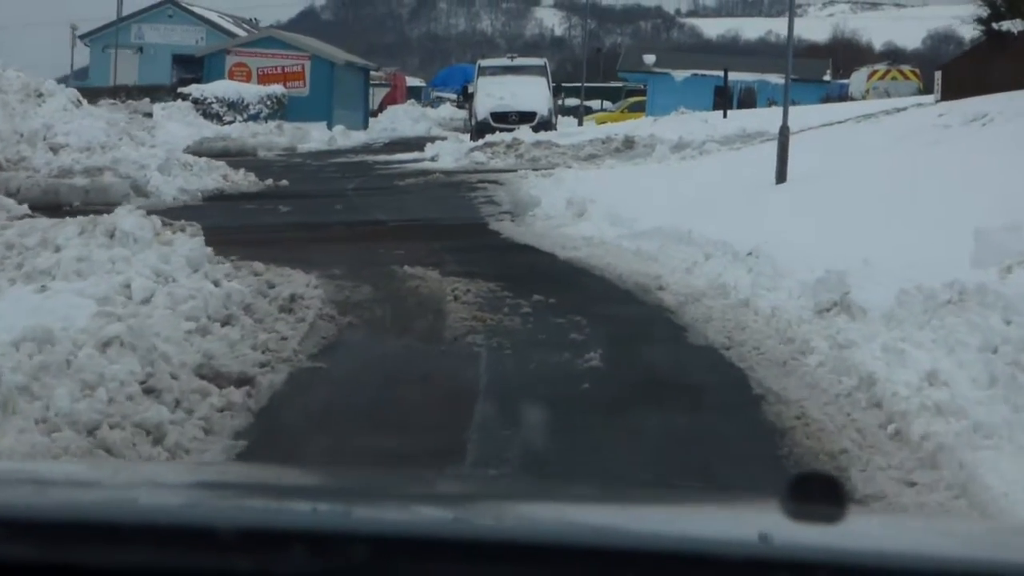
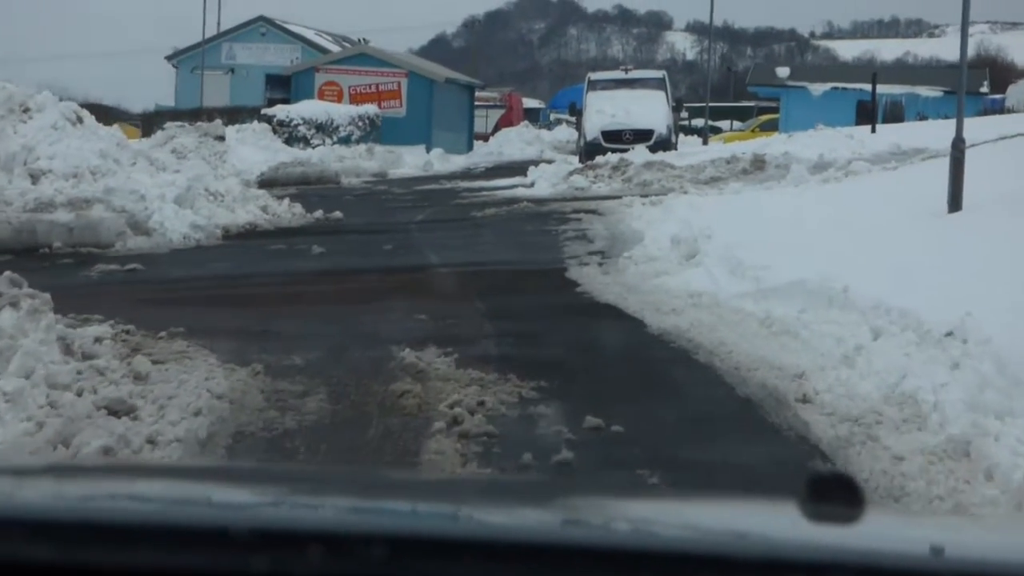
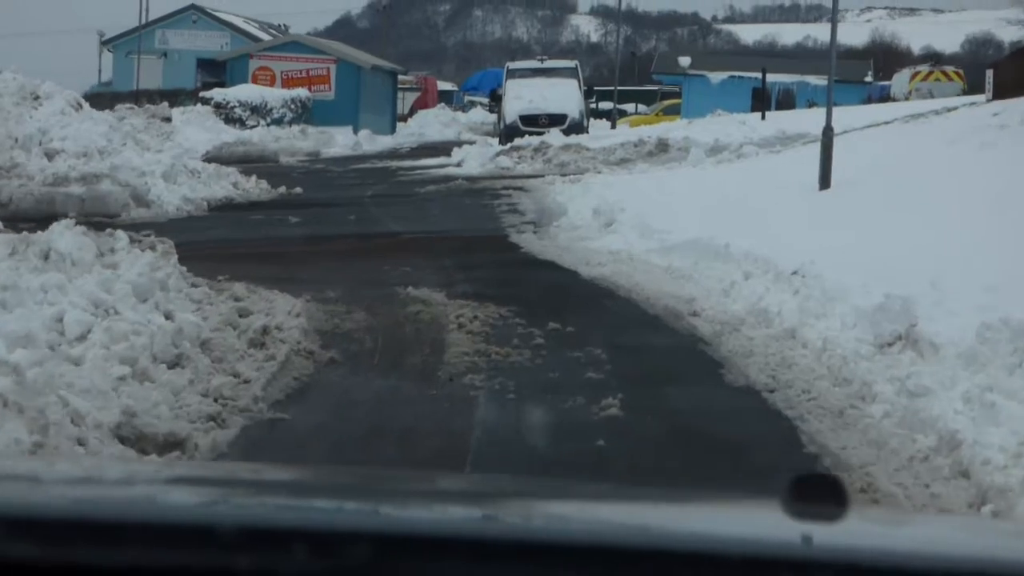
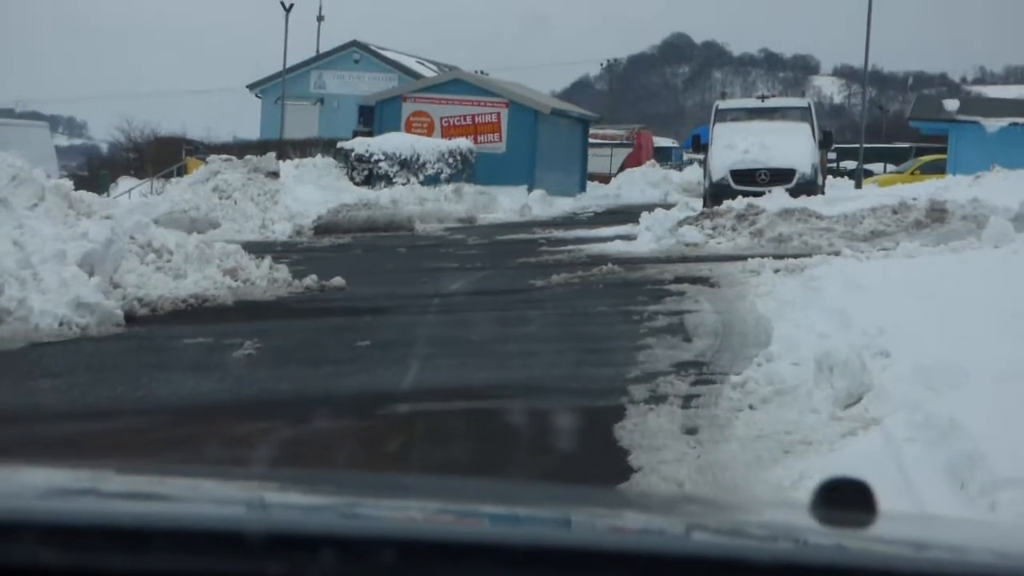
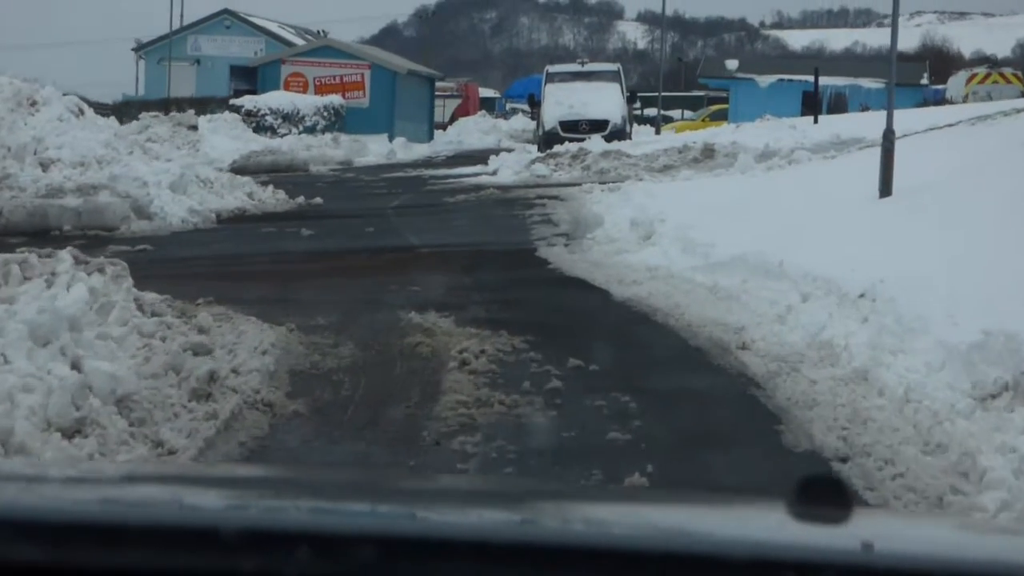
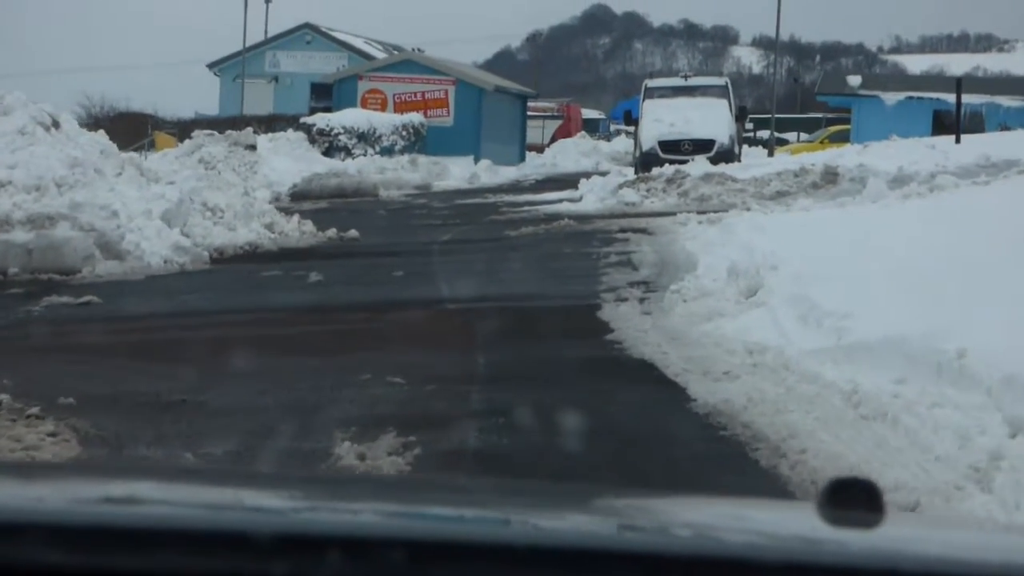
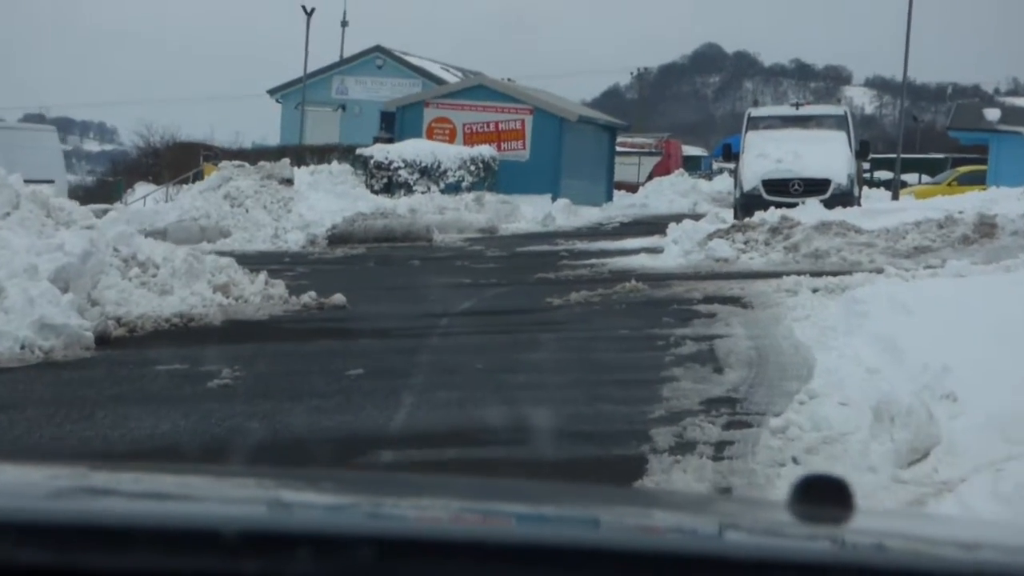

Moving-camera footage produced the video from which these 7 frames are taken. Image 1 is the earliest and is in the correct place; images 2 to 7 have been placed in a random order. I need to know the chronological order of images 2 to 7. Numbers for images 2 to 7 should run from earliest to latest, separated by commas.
3, 5, 2, 6, 4, 7
